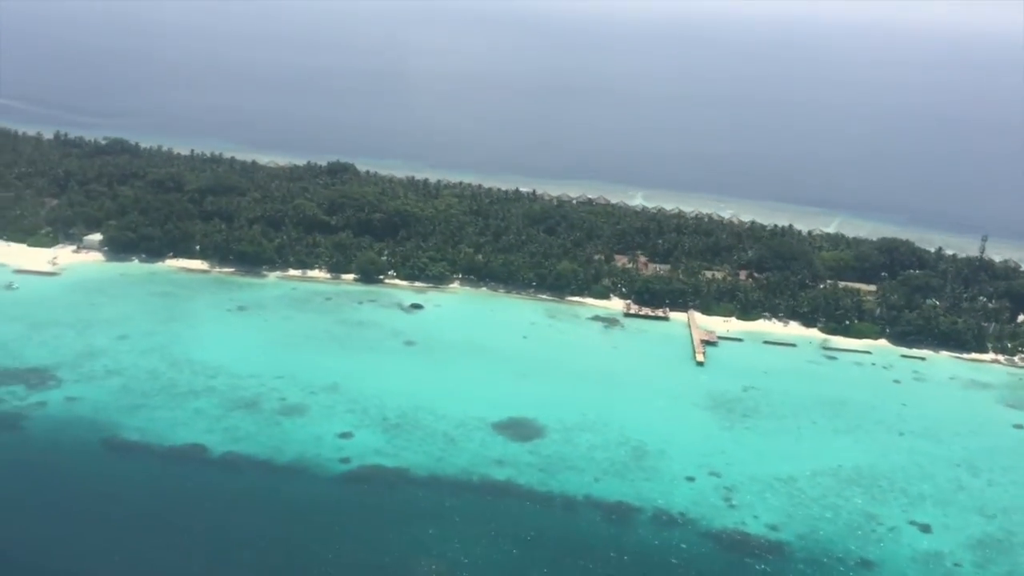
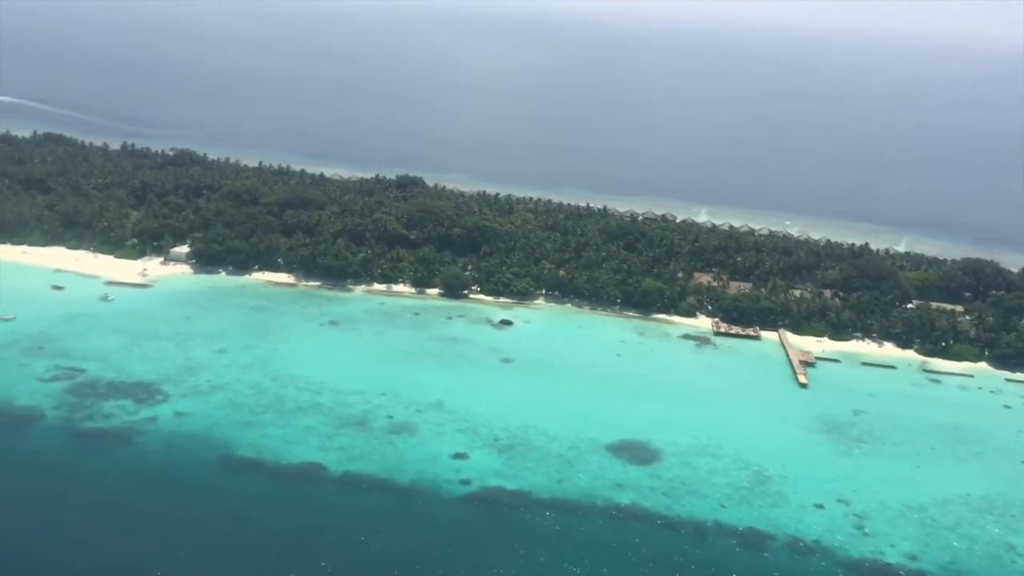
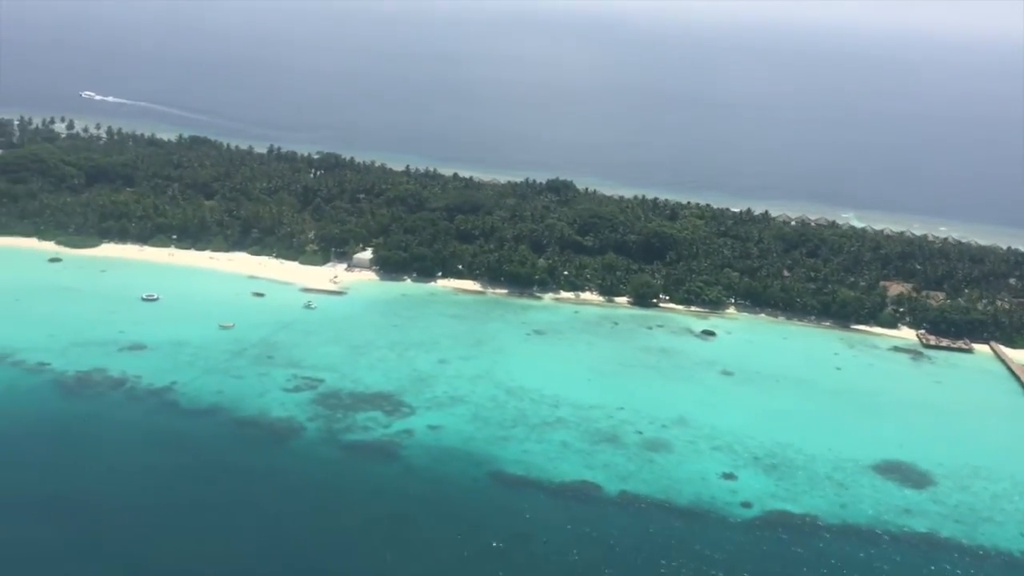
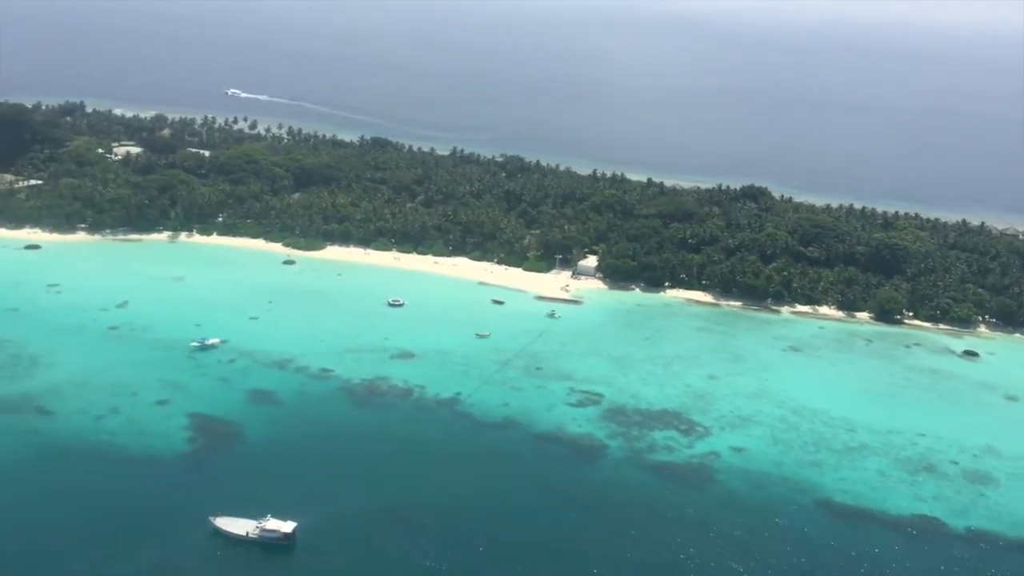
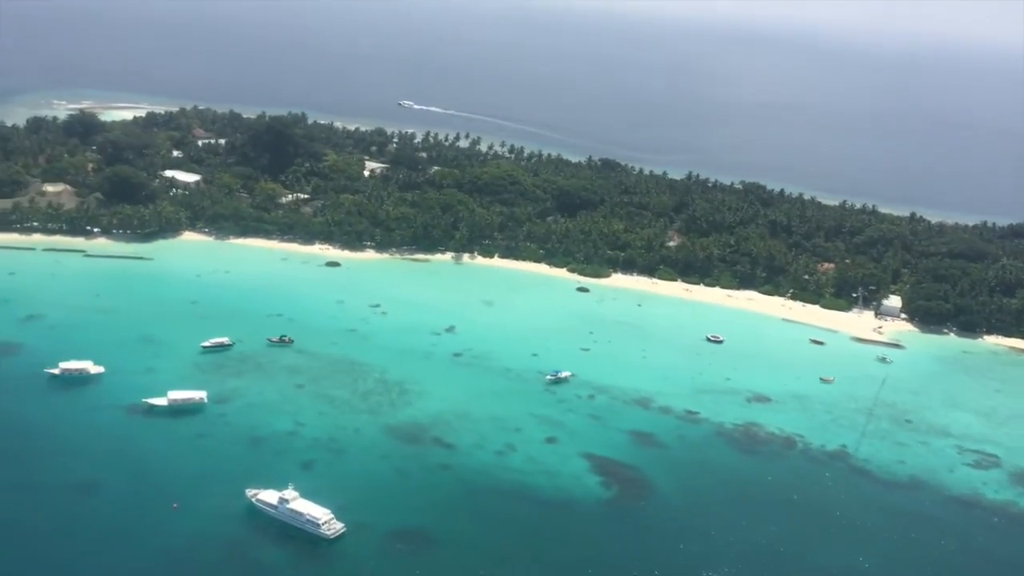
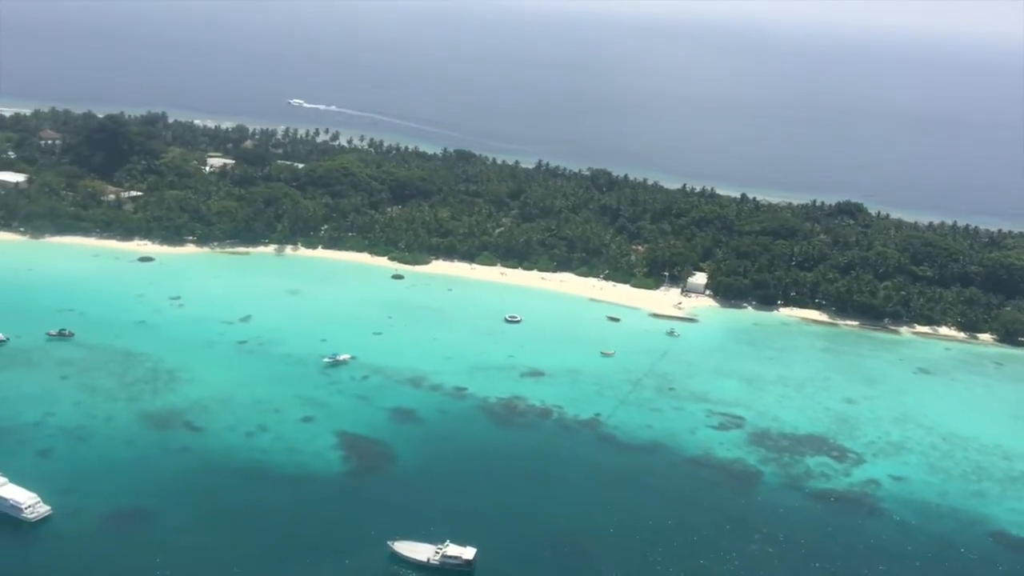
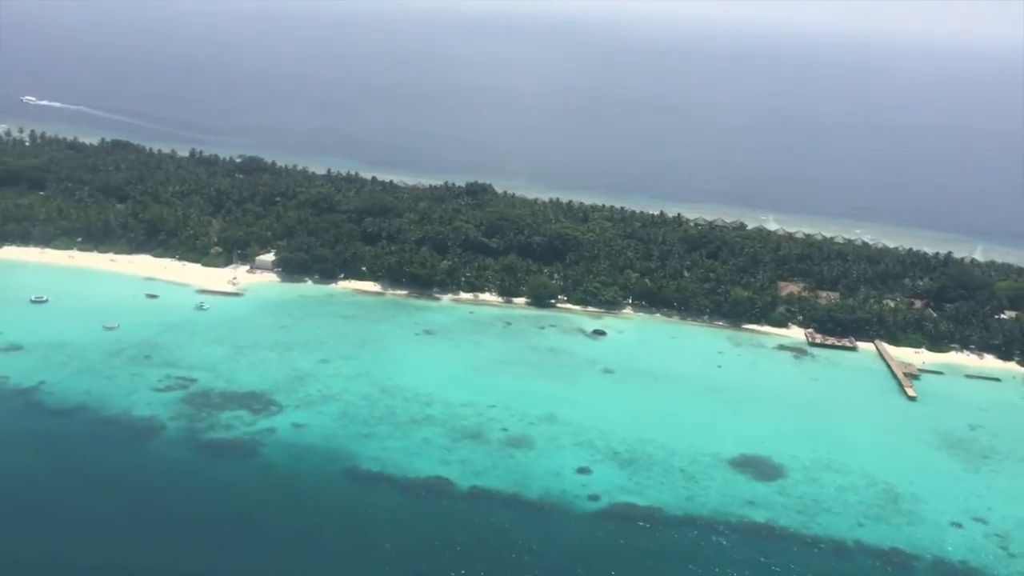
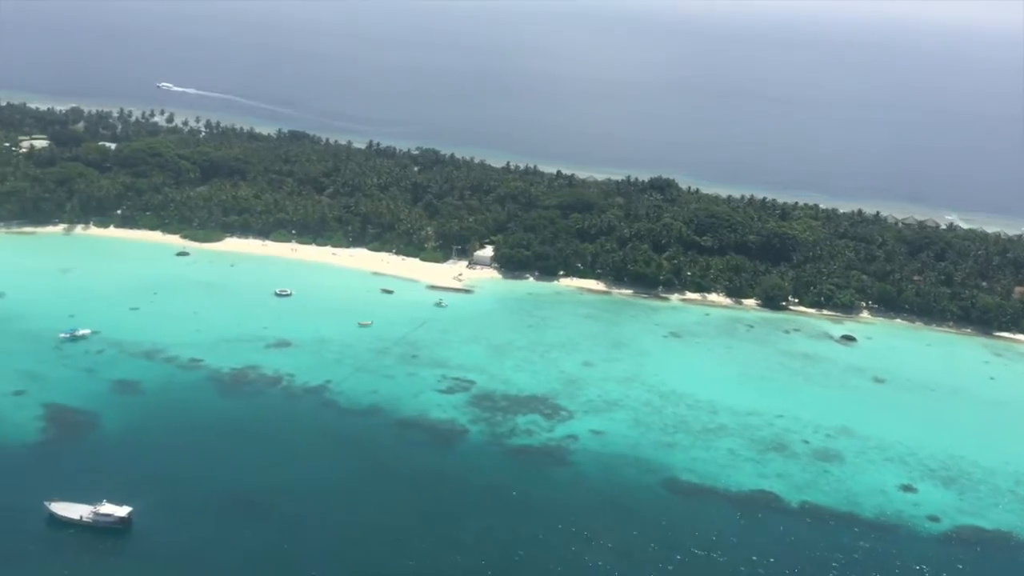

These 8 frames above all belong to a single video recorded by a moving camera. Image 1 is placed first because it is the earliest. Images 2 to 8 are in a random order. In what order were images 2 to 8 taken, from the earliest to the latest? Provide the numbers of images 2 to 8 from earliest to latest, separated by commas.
2, 7, 3, 8, 4, 6, 5
